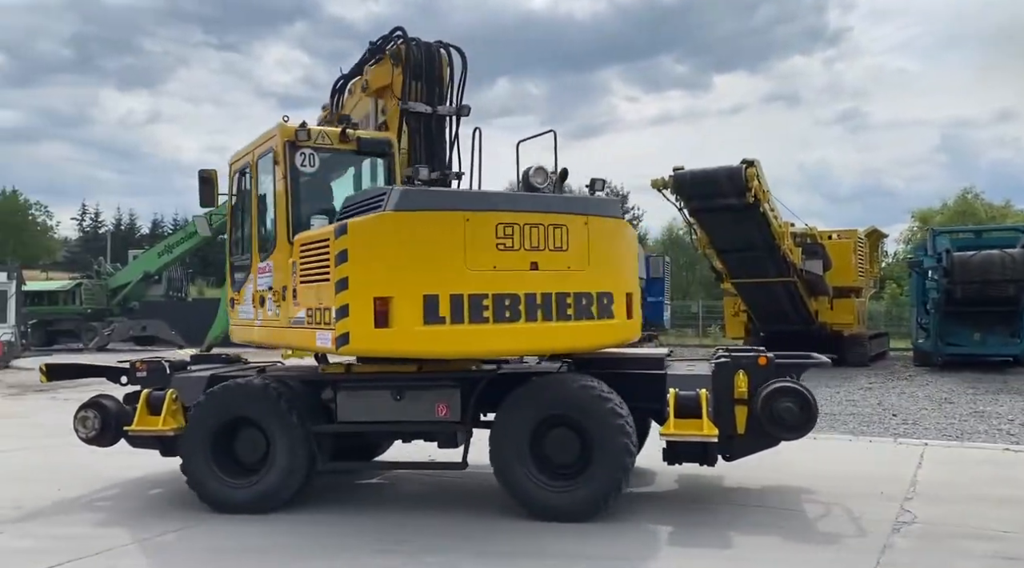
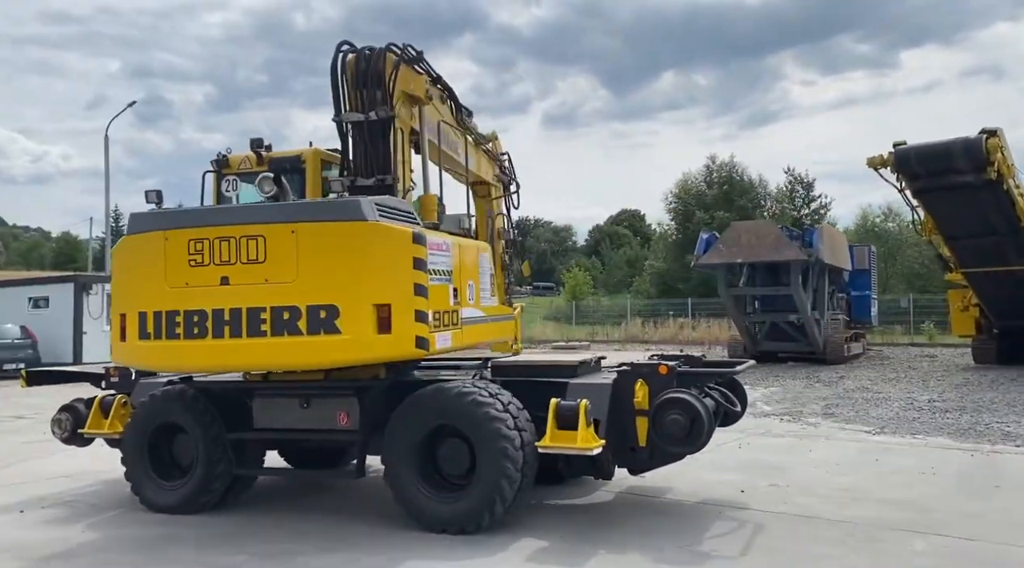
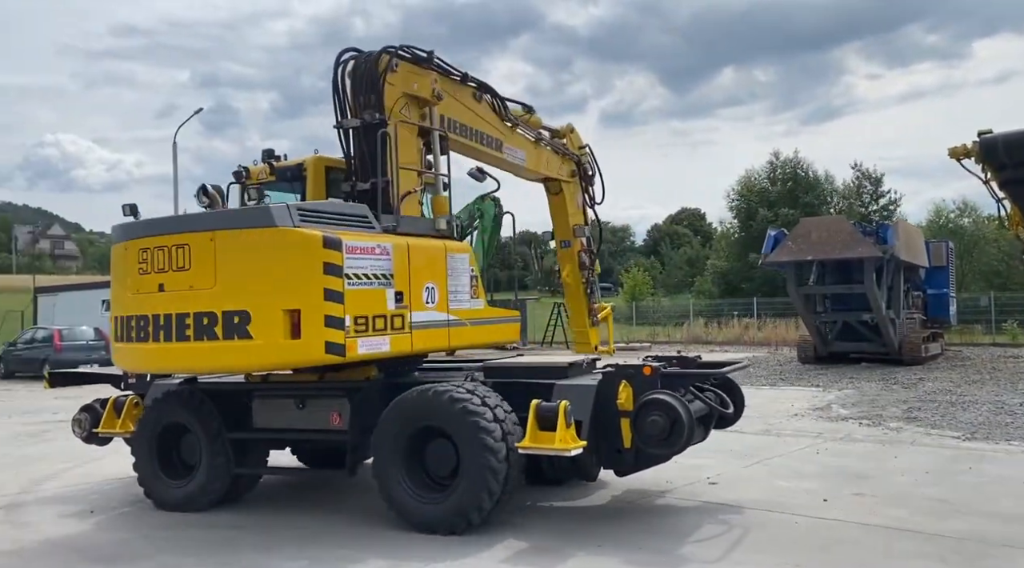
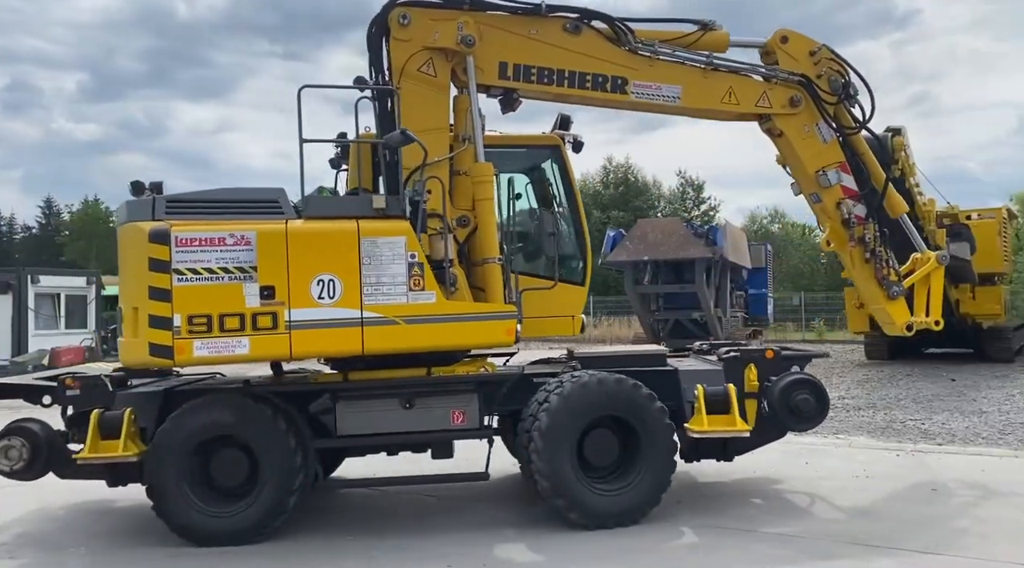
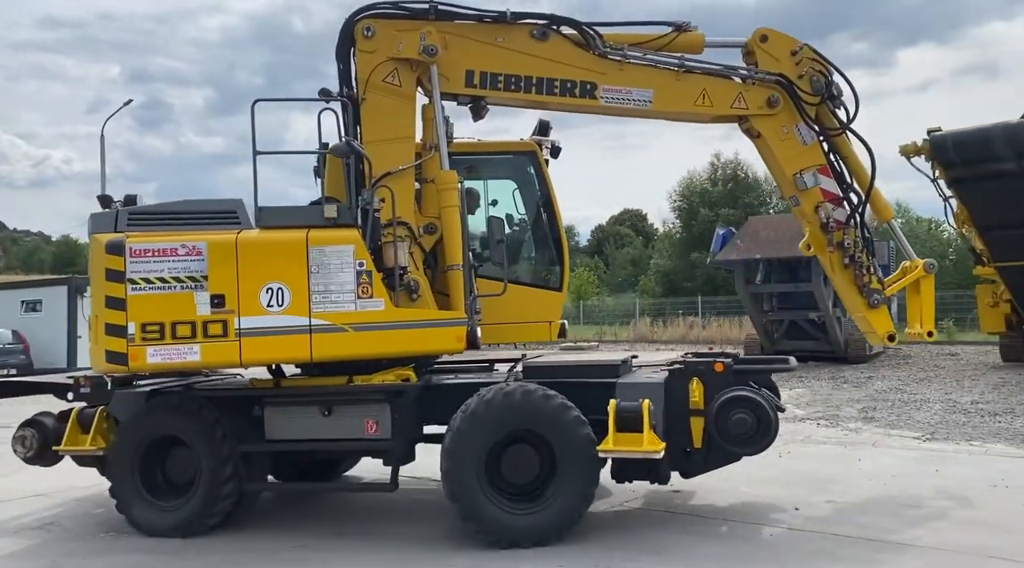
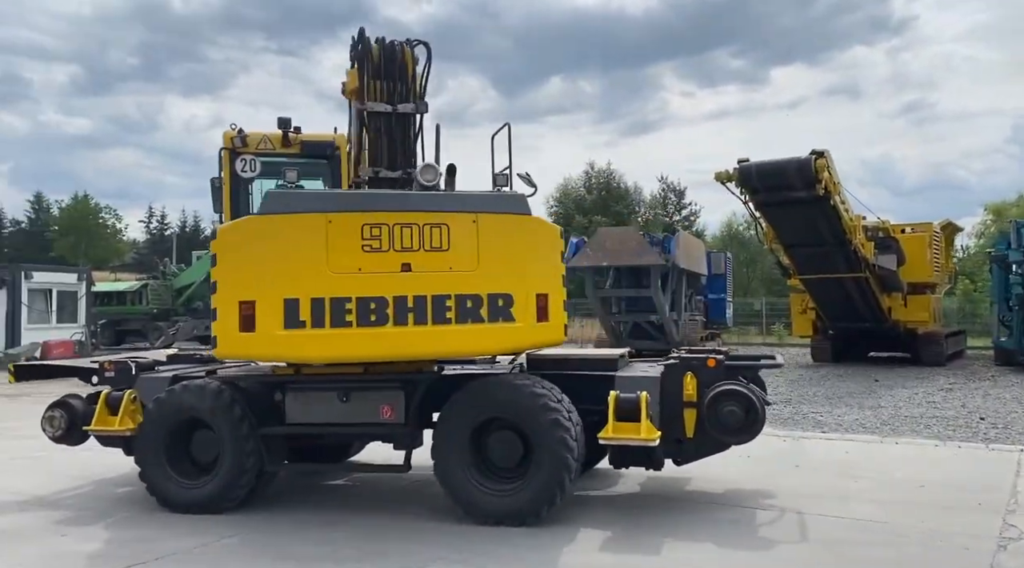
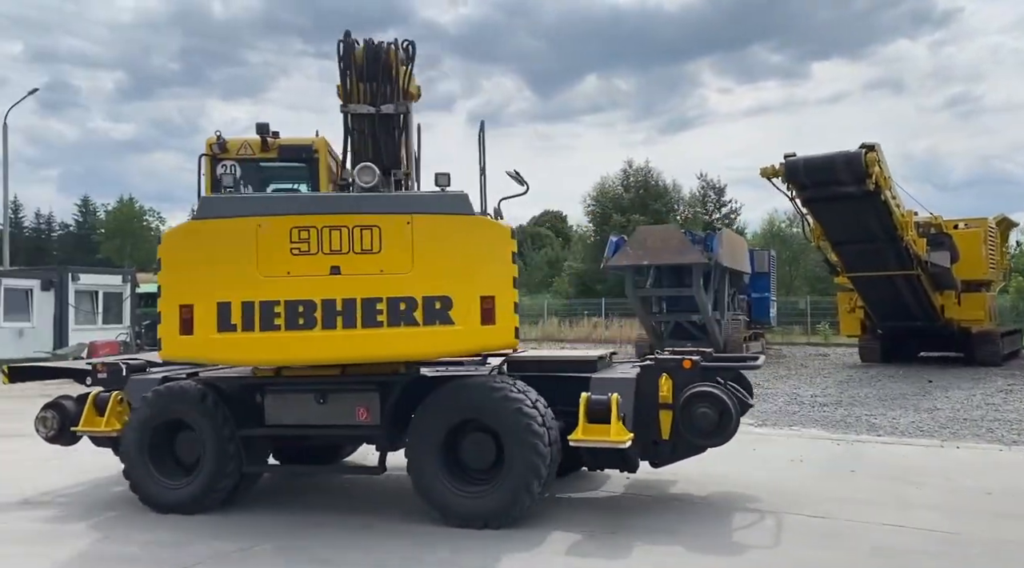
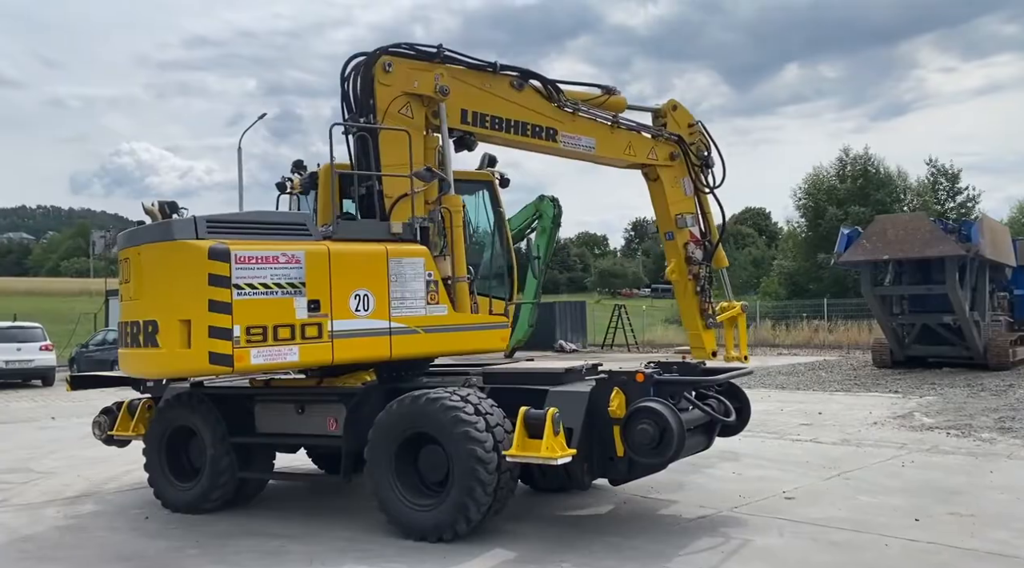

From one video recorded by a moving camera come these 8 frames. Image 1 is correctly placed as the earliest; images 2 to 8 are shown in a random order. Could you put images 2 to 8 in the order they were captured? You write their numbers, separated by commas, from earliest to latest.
6, 7, 2, 3, 8, 5, 4
